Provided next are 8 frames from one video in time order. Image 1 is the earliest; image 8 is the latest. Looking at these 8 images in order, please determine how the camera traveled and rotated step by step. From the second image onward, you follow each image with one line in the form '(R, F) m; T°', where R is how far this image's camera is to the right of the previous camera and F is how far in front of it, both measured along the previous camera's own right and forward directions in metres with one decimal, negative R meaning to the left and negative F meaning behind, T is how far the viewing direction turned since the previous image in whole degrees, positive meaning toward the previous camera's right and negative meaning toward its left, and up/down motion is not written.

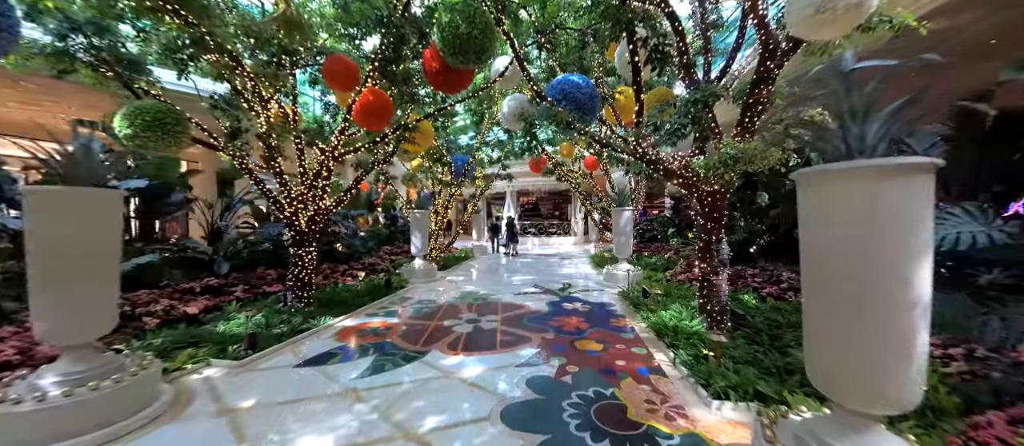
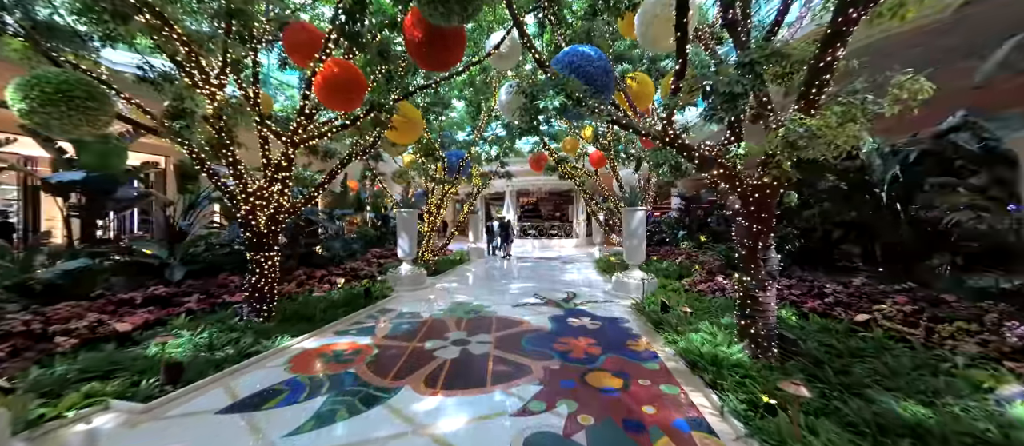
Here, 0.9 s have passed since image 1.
(0.0, +0.6) m; 0°
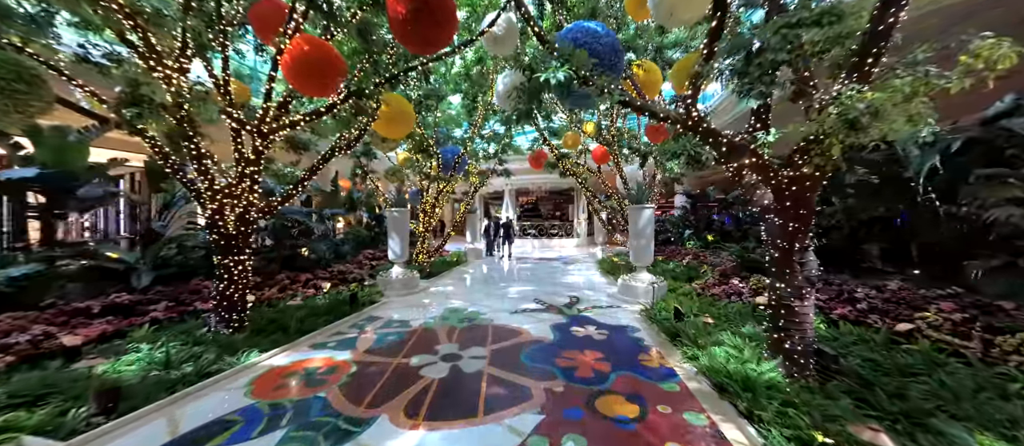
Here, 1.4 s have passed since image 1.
(0.0, +0.3) m; 0°
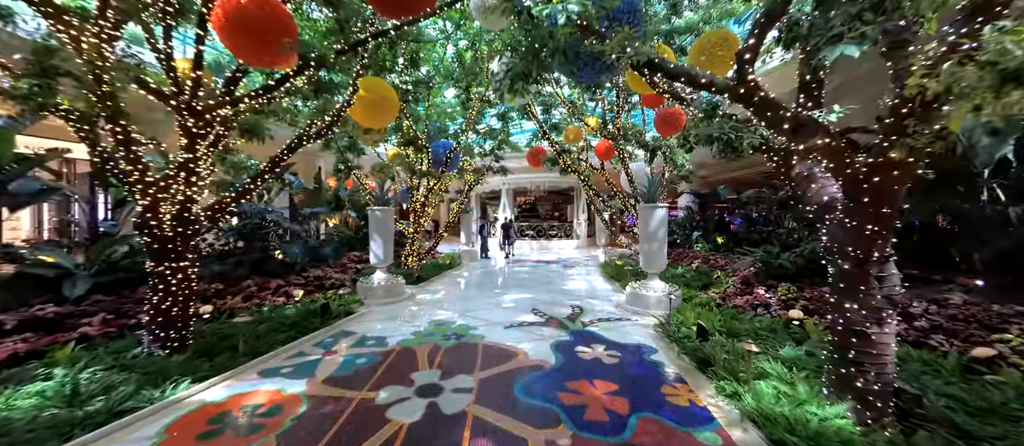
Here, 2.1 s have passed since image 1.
(0.0, +0.5) m; 0°
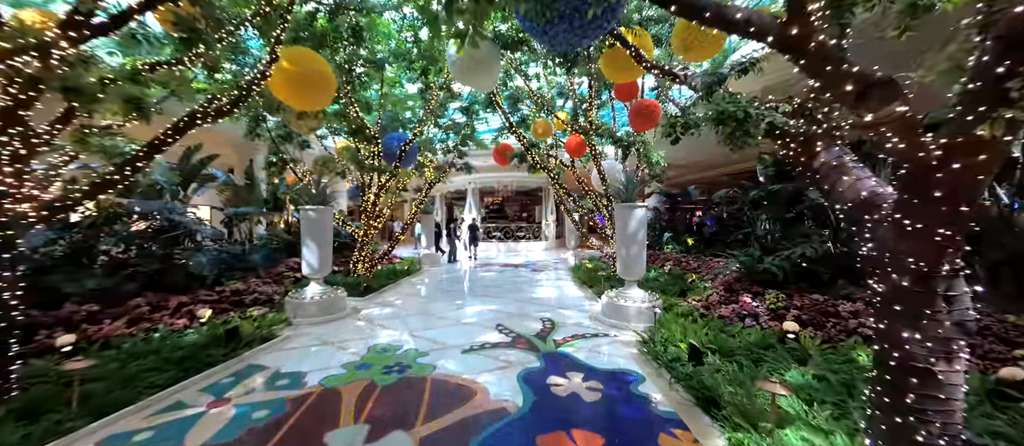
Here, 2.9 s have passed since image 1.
(+0.1, +0.5) m; +6°
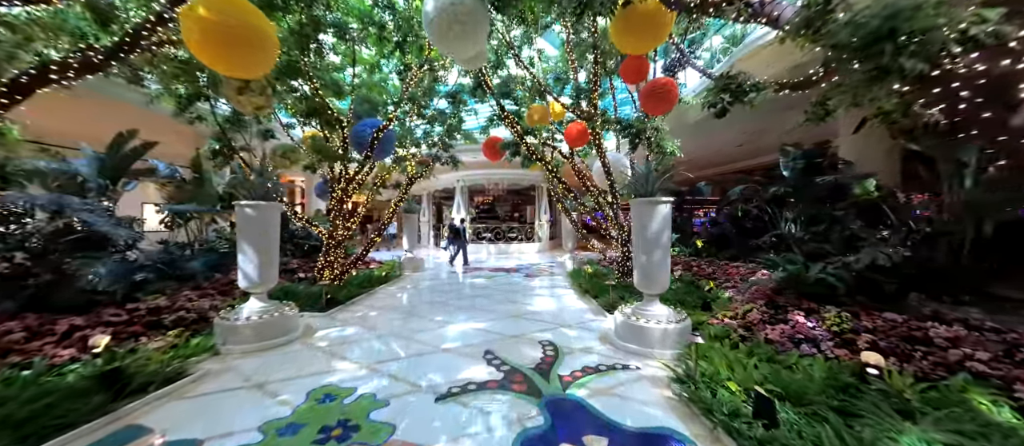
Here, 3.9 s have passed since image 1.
(0.0, +0.7) m; +2°
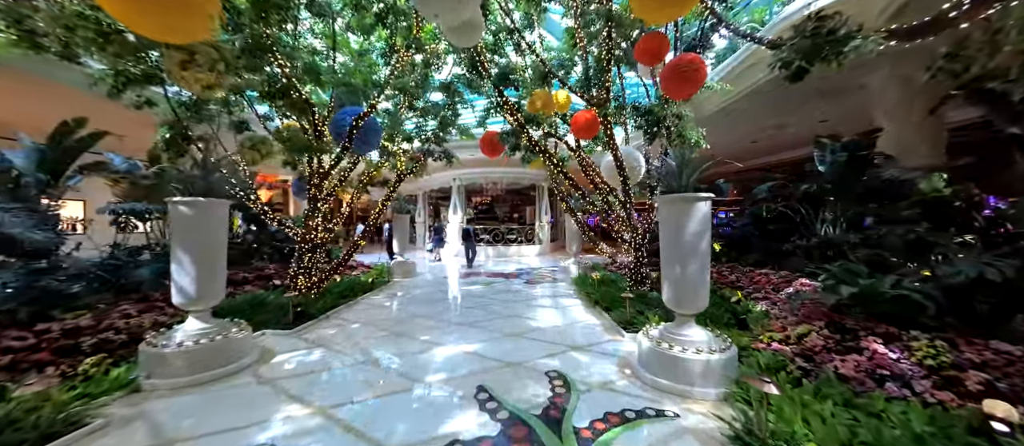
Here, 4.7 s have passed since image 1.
(0.0, +0.5) m; 0°
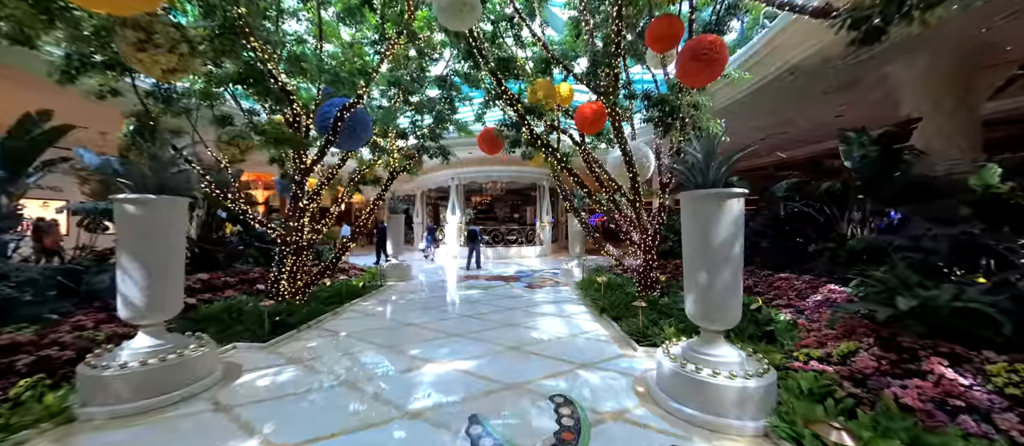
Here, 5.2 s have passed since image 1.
(0.0, +0.3) m; 0°
